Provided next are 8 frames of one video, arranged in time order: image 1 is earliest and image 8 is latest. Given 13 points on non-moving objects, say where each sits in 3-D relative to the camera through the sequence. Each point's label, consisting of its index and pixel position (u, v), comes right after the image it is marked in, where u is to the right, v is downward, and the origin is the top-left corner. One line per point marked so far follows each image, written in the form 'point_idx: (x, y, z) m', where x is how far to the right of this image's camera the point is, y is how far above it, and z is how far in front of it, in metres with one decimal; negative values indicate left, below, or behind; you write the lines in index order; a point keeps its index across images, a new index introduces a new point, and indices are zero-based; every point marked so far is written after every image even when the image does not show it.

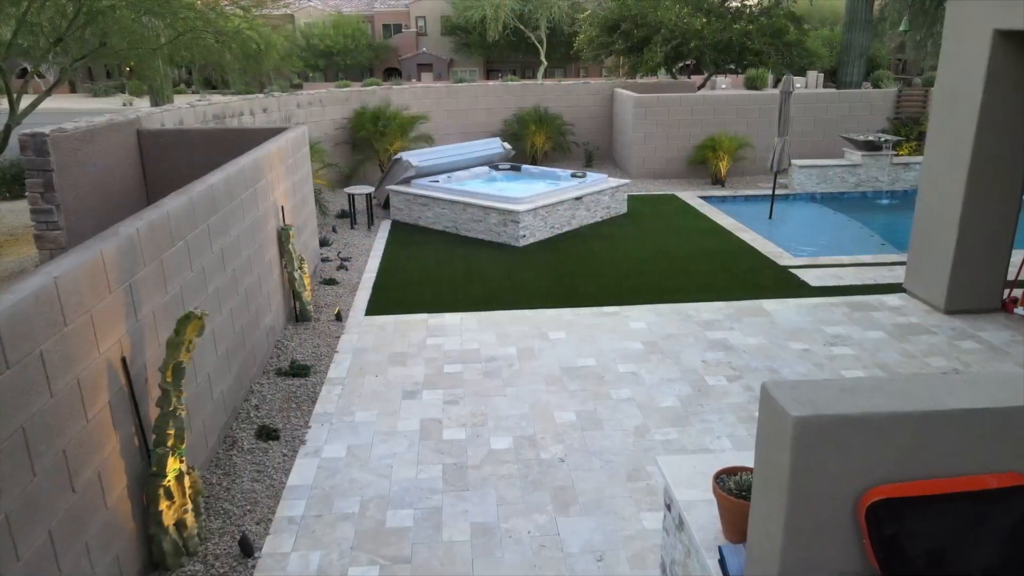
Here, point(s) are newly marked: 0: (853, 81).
0: (+7.6, +4.6, +16.3) m
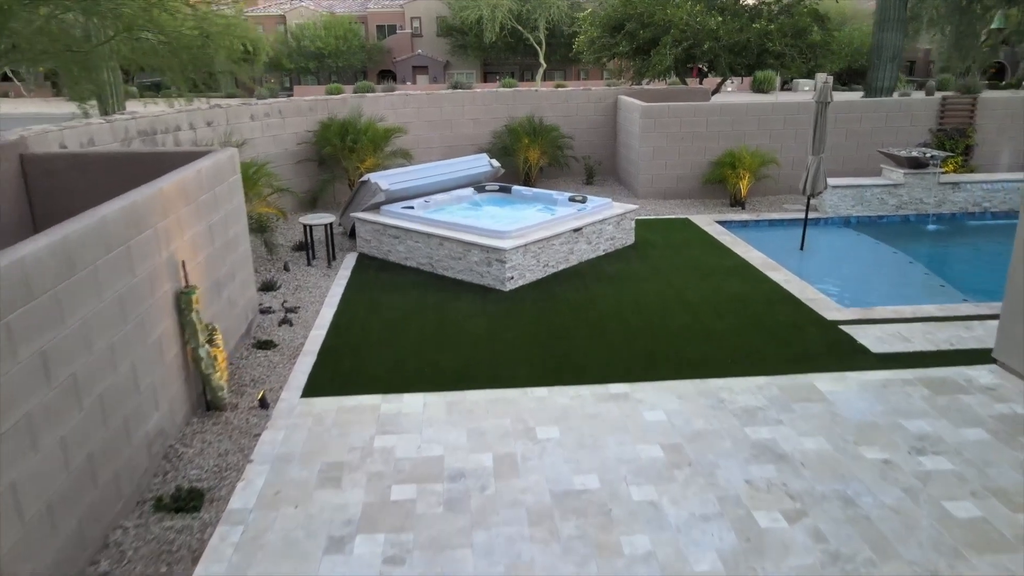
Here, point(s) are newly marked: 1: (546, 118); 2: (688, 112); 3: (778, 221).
0: (+7.5, +4.0, +14.7) m
1: (+0.6, +3.1, +13.1) m
2: (+2.8, +2.8, +11.7) m
3: (+4.0, +1.0, +11.2) m
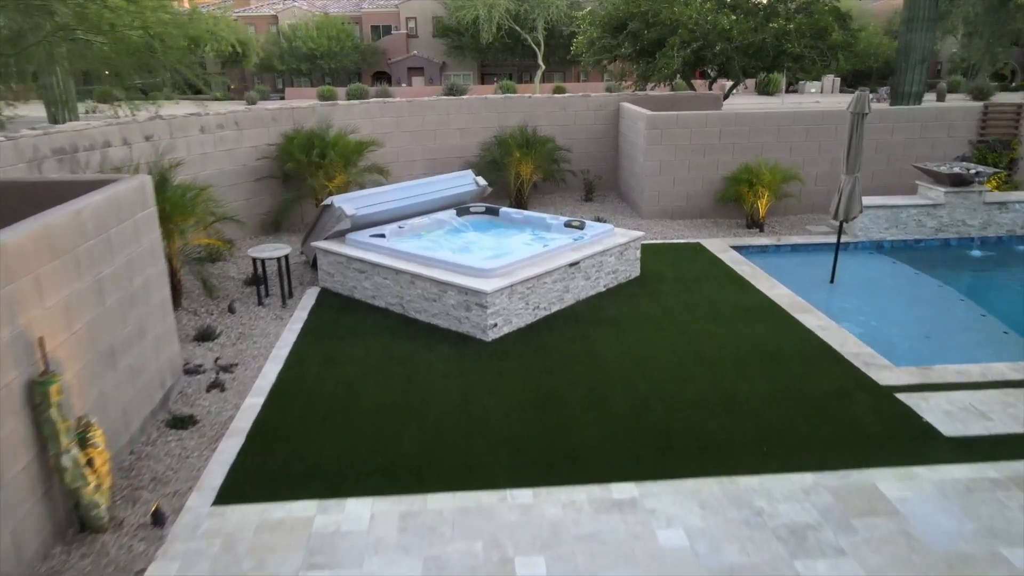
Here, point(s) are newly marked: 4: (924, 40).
0: (+7.3, +3.6, +13.4) m
1: (+0.5, +2.6, +11.8) m
2: (+2.7, +2.4, +10.4) m
3: (+3.9, +0.6, +9.9) m
4: (+7.4, +4.4, +13.1) m
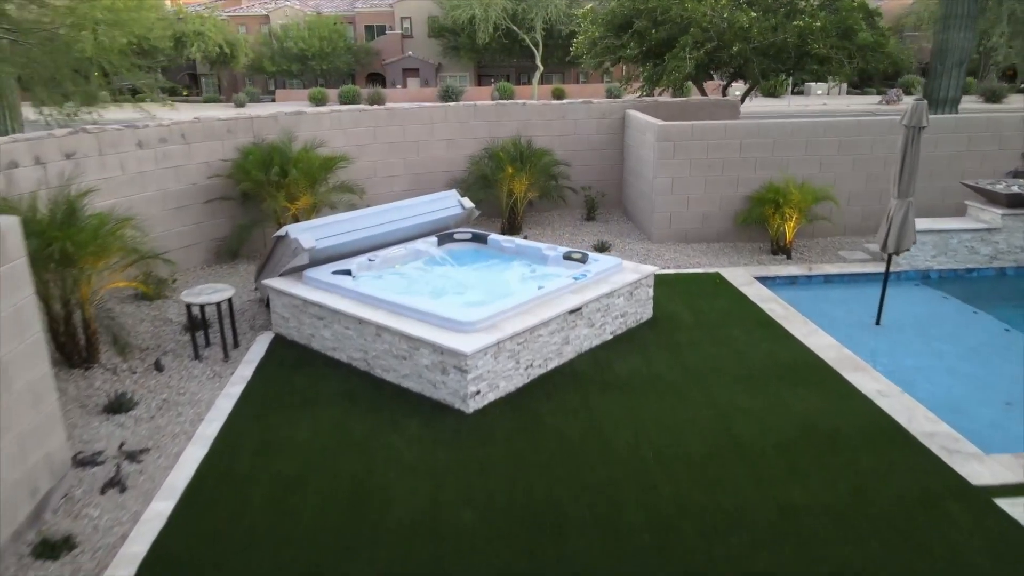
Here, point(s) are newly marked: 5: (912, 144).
0: (+7.2, +3.2, +12.1) m
1: (+0.4, +2.2, +10.6) m
2: (+2.5, +1.9, +9.1) m
3: (+3.8, +0.1, +8.6) m
4: (+7.3, +4.0, +11.8) m
5: (+3.7, +1.3, +6.7) m
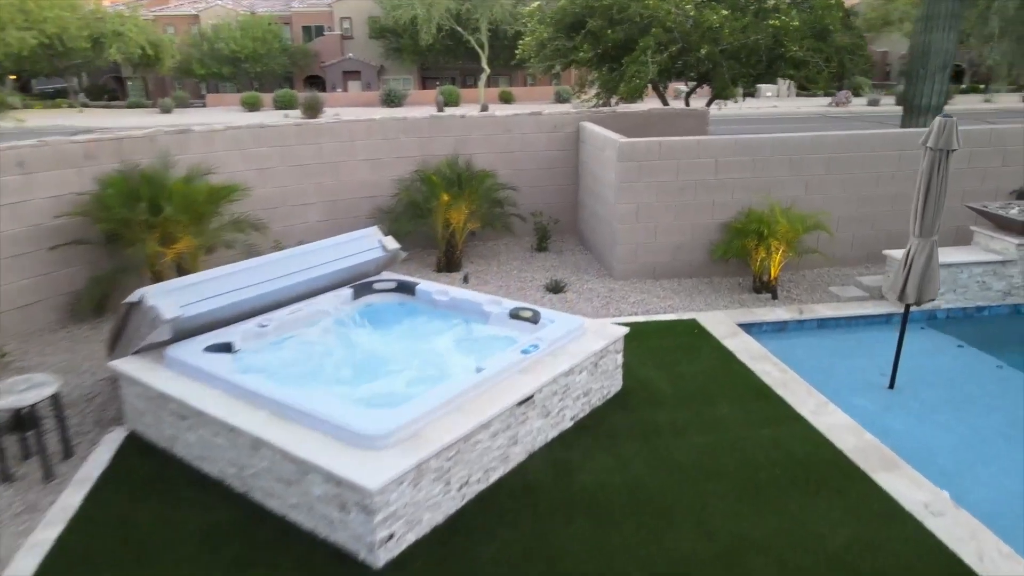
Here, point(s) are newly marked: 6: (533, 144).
0: (+6.3, +2.8, +11.0) m
1: (-0.4, +1.6, +9.0) m
2: (+1.9, +1.5, +7.8) m
3: (+3.2, -0.3, +7.3) m
4: (+6.4, +3.6, +10.7) m
5: (+3.2, +0.9, +5.4) m
6: (+0.3, +1.8, +9.2) m
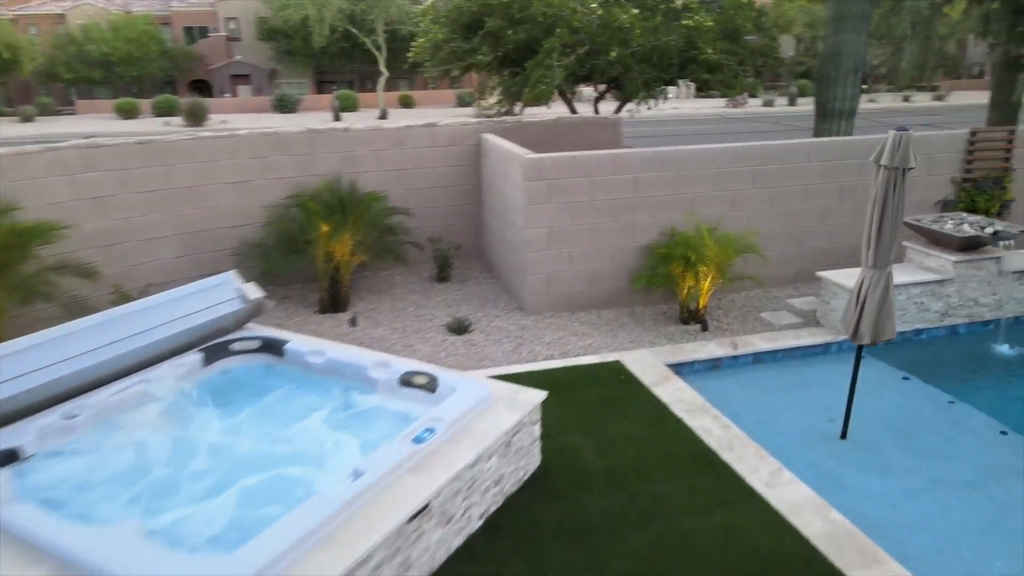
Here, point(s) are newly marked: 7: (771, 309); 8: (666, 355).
0: (+4.8, +2.6, +10.6) m
1: (-1.6, +1.2, +7.8) m
2: (+0.8, +1.1, +6.8) m
3: (+2.3, -0.6, +6.5) m
4: (+4.9, +3.5, +10.3) m
5: (+2.4, +0.6, +4.7) m
6: (-0.9, +1.4, +8.1) m
7: (+2.6, -0.2, +7.4) m
8: (+1.3, -0.6, +6.4) m
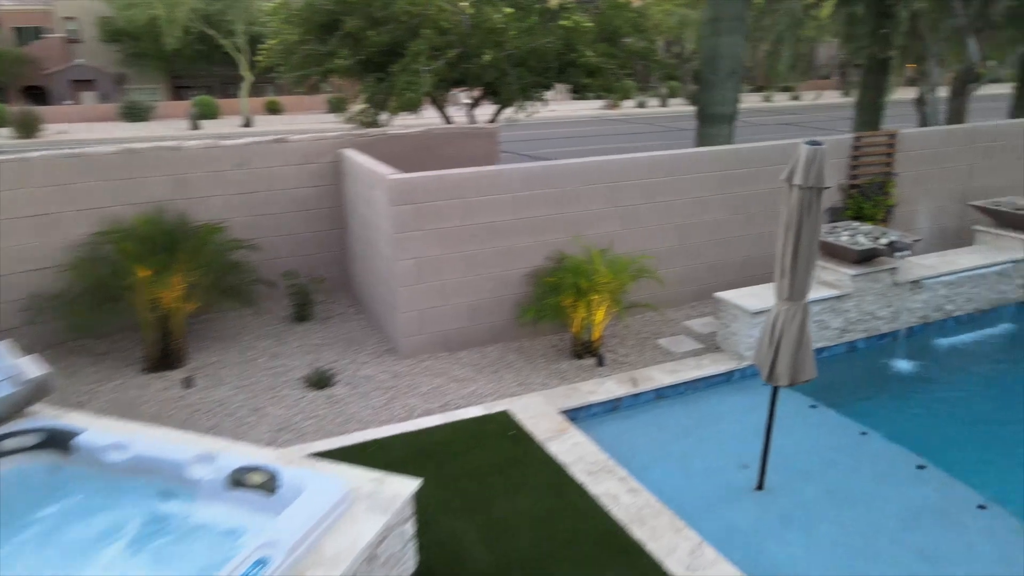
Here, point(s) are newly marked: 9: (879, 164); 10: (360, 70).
0: (+3.0, +2.5, +10.3) m
1: (-2.8, +0.8, +6.6) m
2: (-0.3, +0.8, +6.0) m
3: (+1.3, -0.8, +5.9) m
4: (+3.1, +3.3, +10.1) m
5: (+1.7, +0.4, +4.1) m
6: (-2.2, +1.0, +6.9) m
7: (+1.5, -0.4, +6.8) m
8: (+0.4, -0.9, +5.6) m
9: (+4.0, +1.4, +7.9) m
10: (-1.9, +2.8, +9.4) m
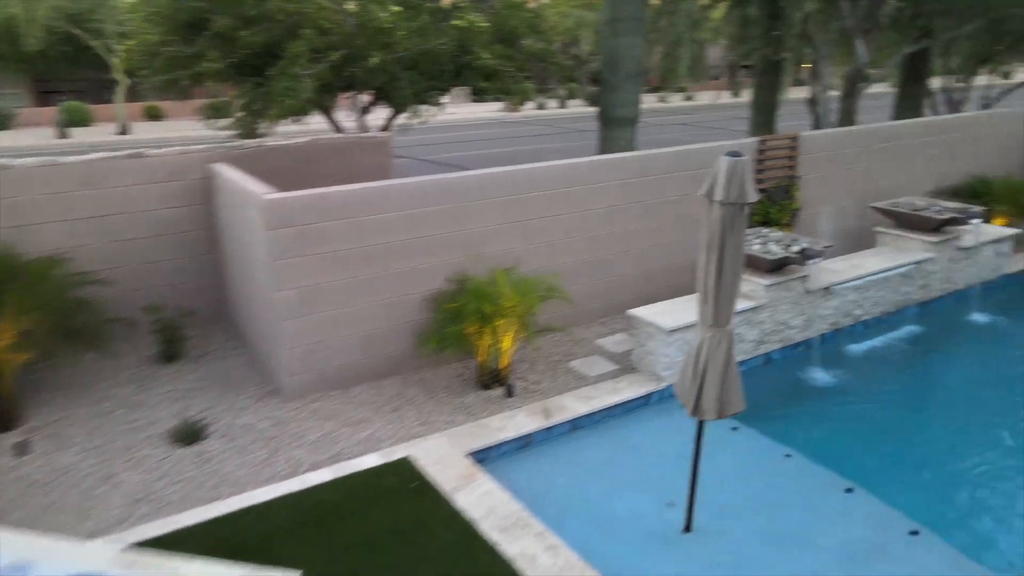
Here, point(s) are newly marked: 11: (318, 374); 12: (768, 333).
0: (+1.6, +2.4, +10.0) m
1: (-3.7, +0.5, +5.6) m
2: (-1.1, +0.6, +5.3) m
3: (+0.5, -1.0, +5.5) m
4: (+1.6, +3.2, +9.8) m
5: (+1.1, +0.3, +3.7) m
6: (-3.1, +0.7, +6.0) m
7: (+0.6, -0.6, +6.3) m
8: (-0.3, -1.1, +5.1) m
9: (+2.9, +1.3, +7.8) m
10: (-3.2, +2.5, +8.5) m
11: (-1.5, -0.7, +5.5) m
12: (+2.3, -0.4, +6.5) m
